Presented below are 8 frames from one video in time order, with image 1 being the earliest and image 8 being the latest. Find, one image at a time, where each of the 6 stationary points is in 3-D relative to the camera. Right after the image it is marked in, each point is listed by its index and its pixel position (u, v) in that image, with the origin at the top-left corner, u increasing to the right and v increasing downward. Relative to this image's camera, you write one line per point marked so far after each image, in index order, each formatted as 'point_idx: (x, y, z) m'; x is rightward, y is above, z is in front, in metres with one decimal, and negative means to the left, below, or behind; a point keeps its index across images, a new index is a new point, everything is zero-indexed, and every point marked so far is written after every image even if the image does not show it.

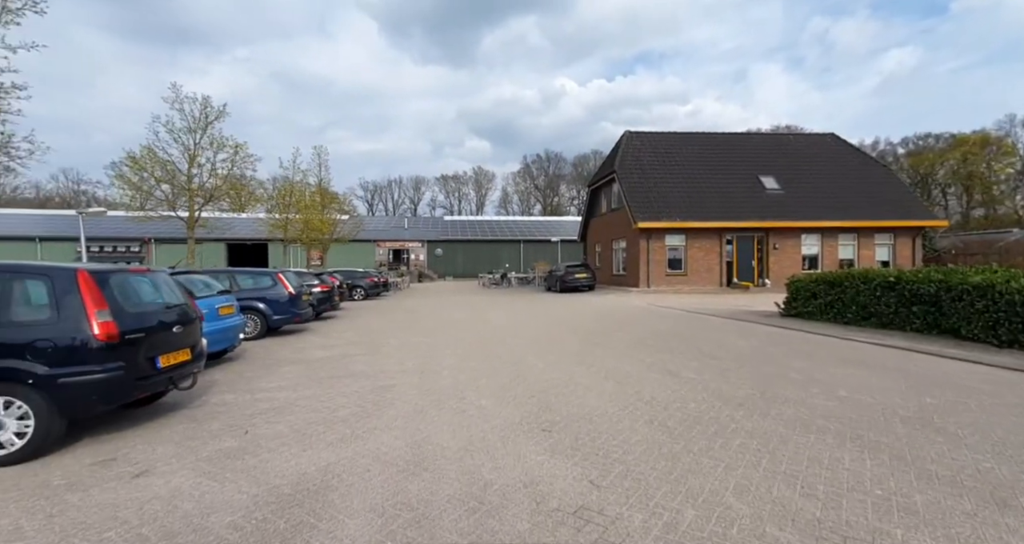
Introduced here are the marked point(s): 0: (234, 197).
0: (-12.1, +3.3, +19.3) m
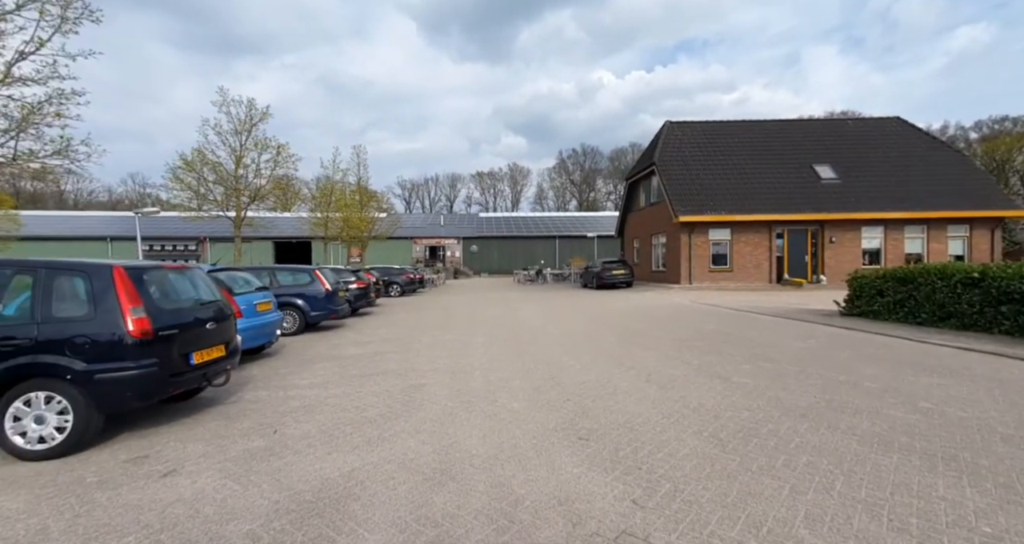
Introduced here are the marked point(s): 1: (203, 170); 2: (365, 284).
0: (-10.5, +3.4, +19.9) m
1: (-13.0, +4.3, +18.6) m
2: (-4.8, -0.4, +14.5) m
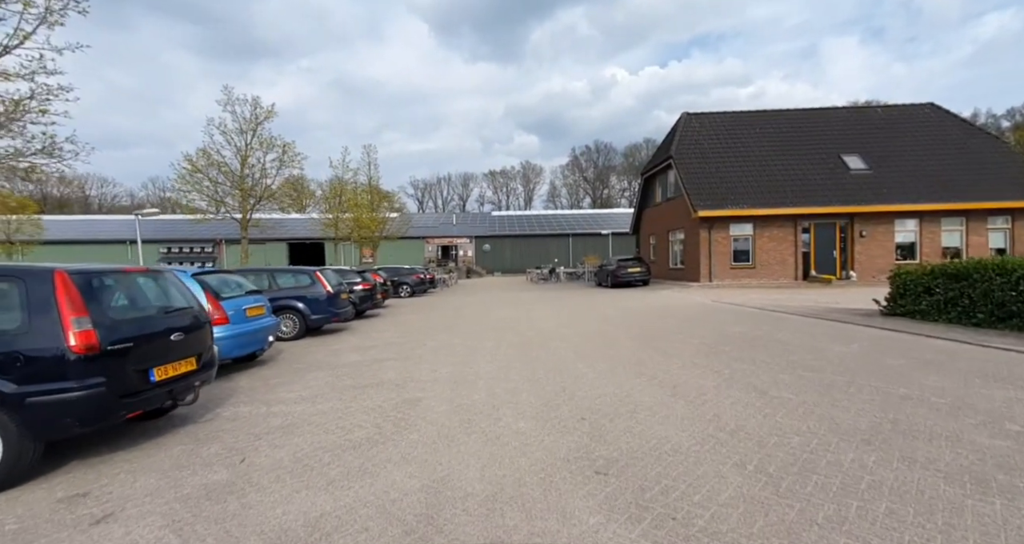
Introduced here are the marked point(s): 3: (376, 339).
0: (-10.1, +3.3, +19.6) m
1: (-12.6, +4.3, +18.3) m
2: (-4.4, -0.4, +14.0) m
3: (-3.1, -1.5, +10.0) m
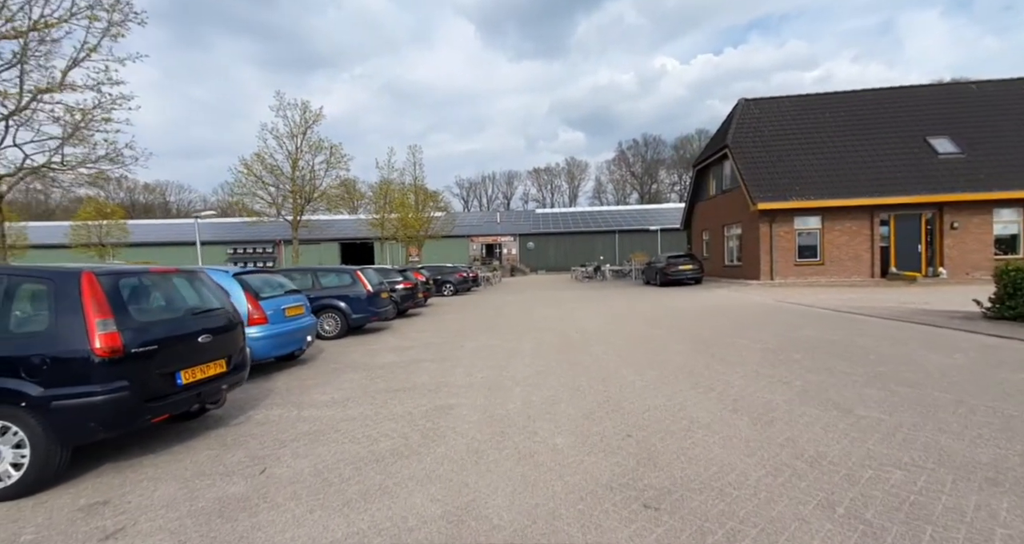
0: (-8.2, +3.4, +20.1) m
1: (-10.8, +4.3, +19.1) m
2: (-3.1, -0.4, +14.0) m
3: (-2.1, -1.5, +9.8) m
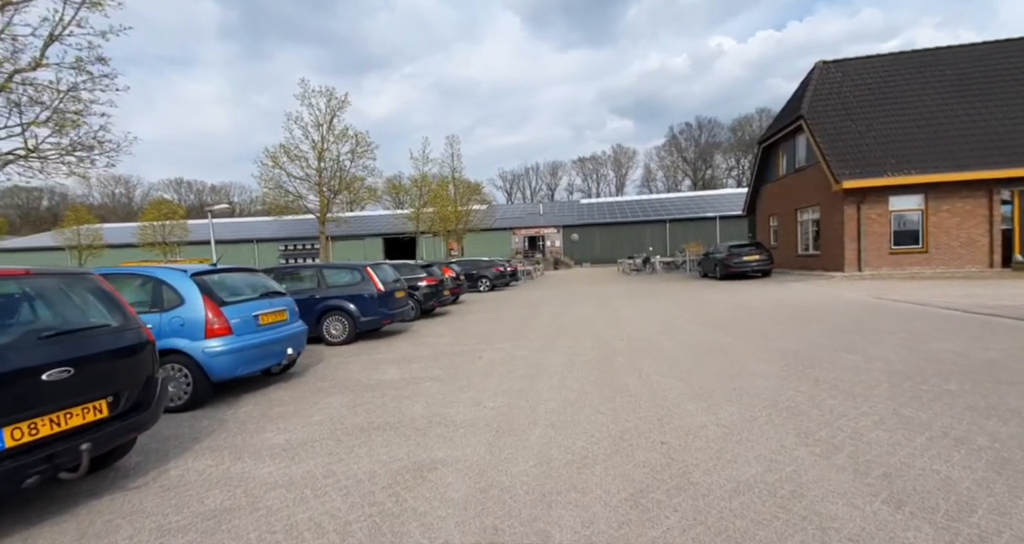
0: (-6.5, +3.6, +19.1) m
1: (-9.3, +4.4, +18.4) m
2: (-2.1, -0.2, +12.6) m
3: (-1.6, -1.4, +8.4) m
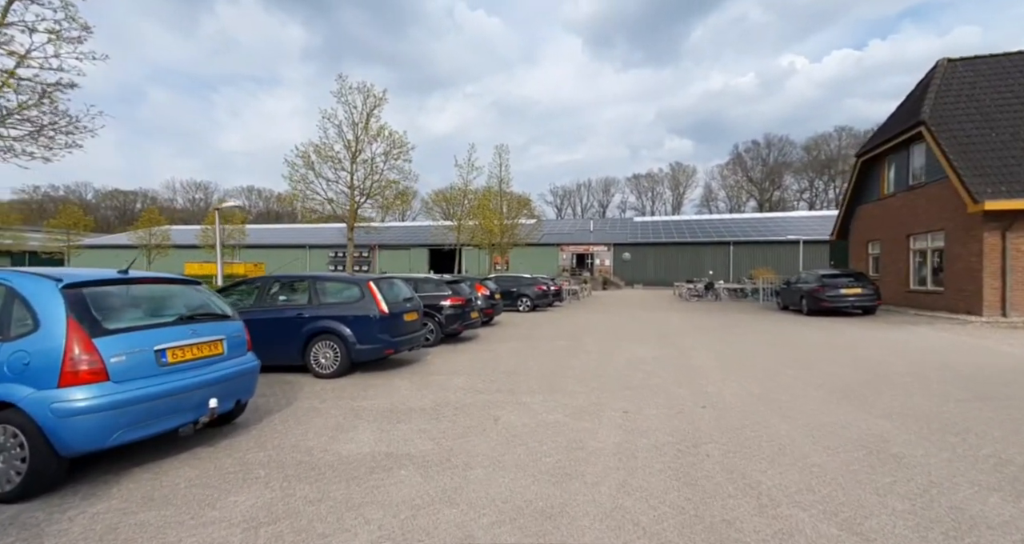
0: (-4.7, +3.1, +17.6) m
1: (-7.4, +4.1, +17.2) m
2: (-1.1, -0.7, +10.5) m
3: (-1.1, -1.7, +6.3) m
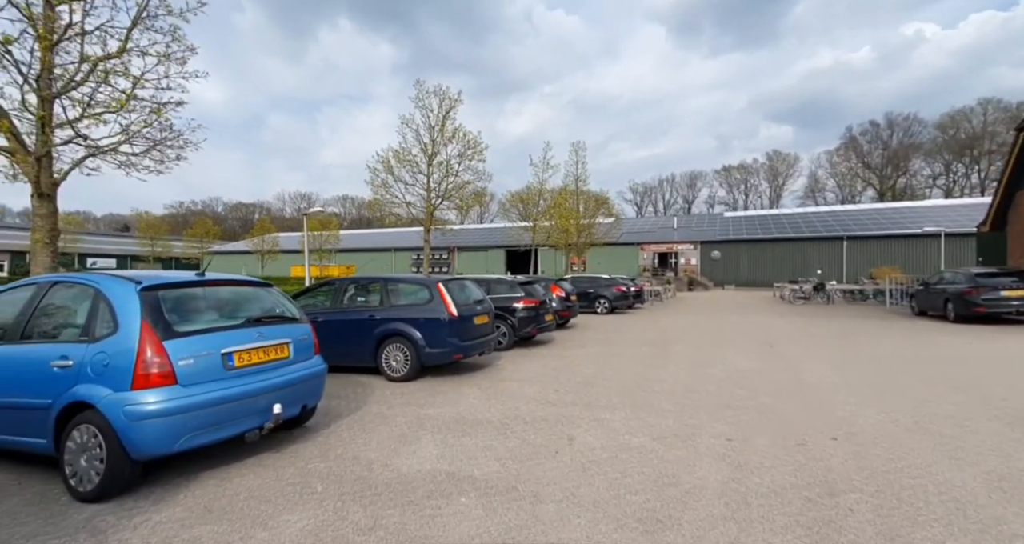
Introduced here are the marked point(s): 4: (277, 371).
0: (-1.7, +3.0, +17.7) m
1: (-4.5, +4.0, +17.7) m
2: (+0.6, -0.7, +10.1) m
3: (-0.1, -1.7, +5.9) m
4: (-2.2, -1.0, +4.3) m
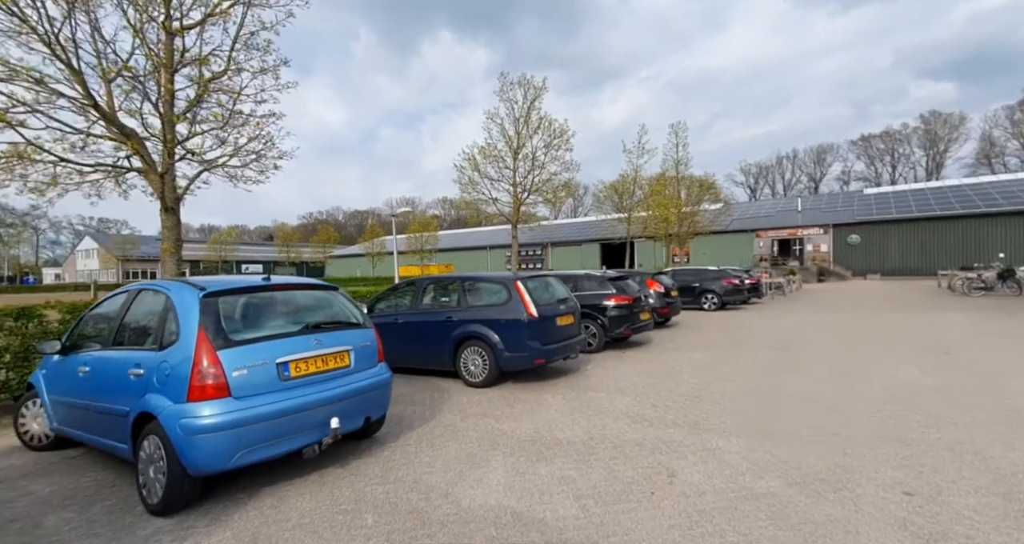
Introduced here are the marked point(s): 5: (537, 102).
0: (+1.8, +3.2, +16.9) m
1: (-1.0, +4.1, +17.6) m
2: (+2.5, -0.6, +9.0) m
3: (+0.9, -1.7, +5.1) m
4: (-1.5, -1.0, +4.0) m
5: (+1.0, +6.2, +16.3) m
